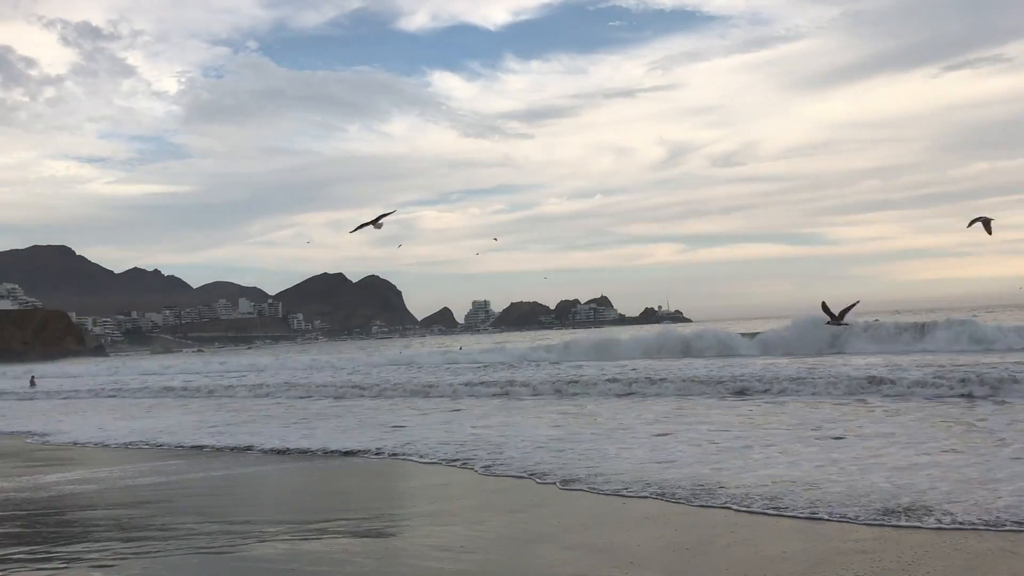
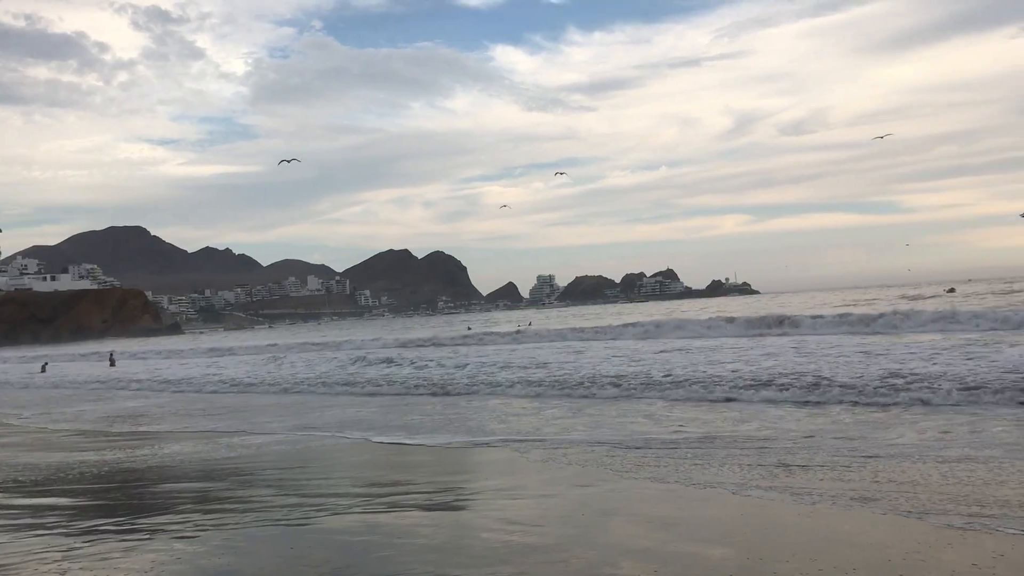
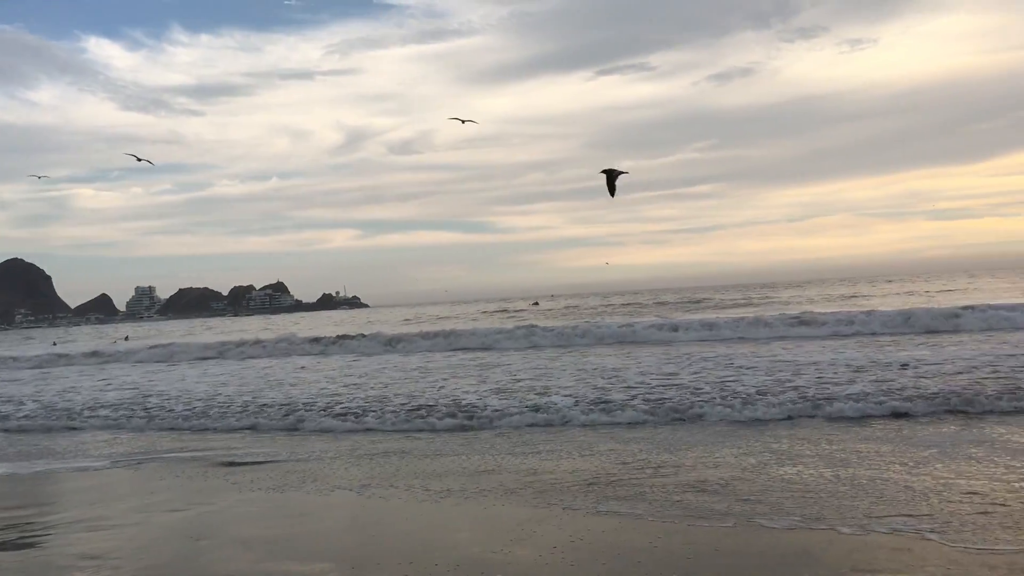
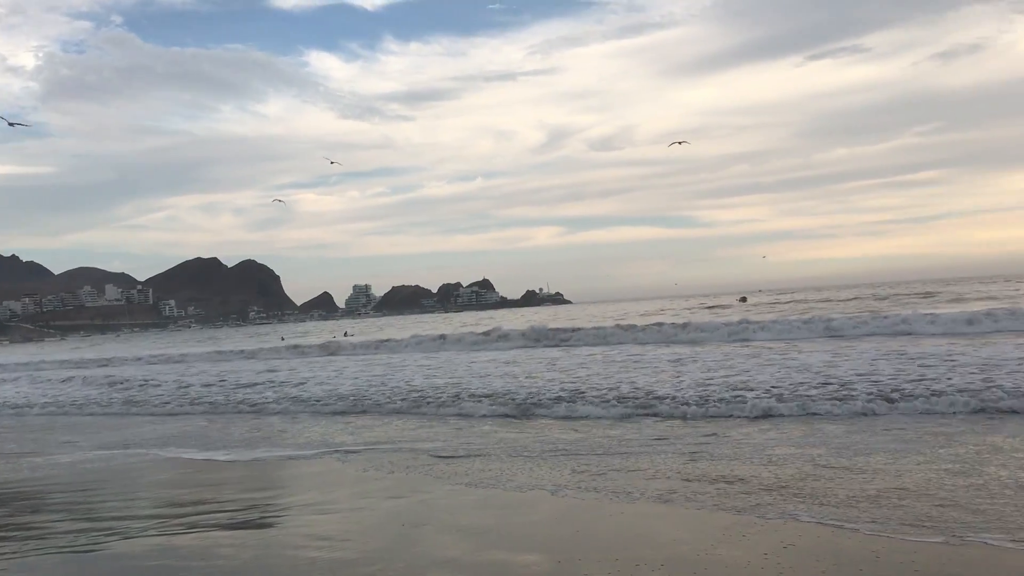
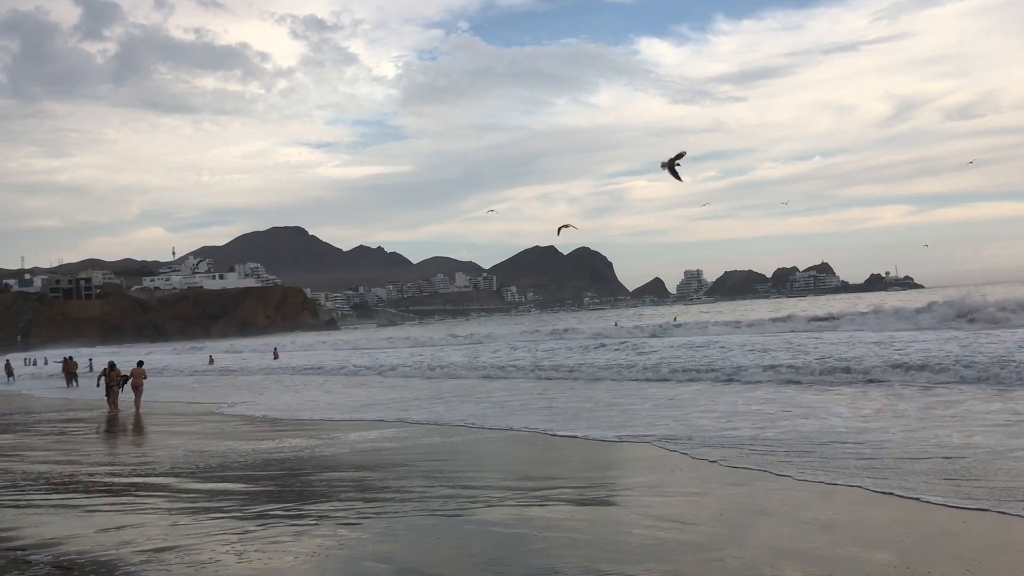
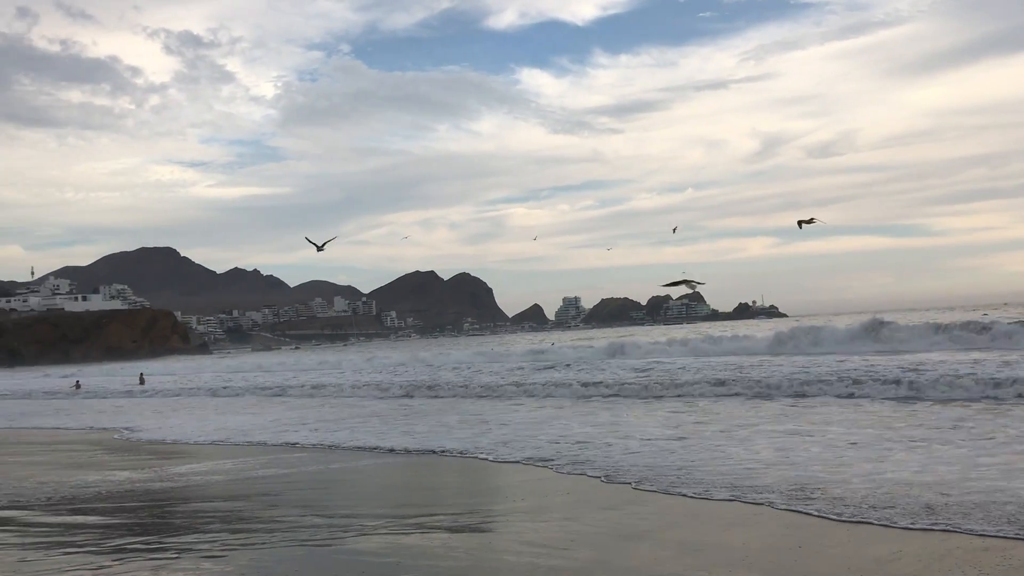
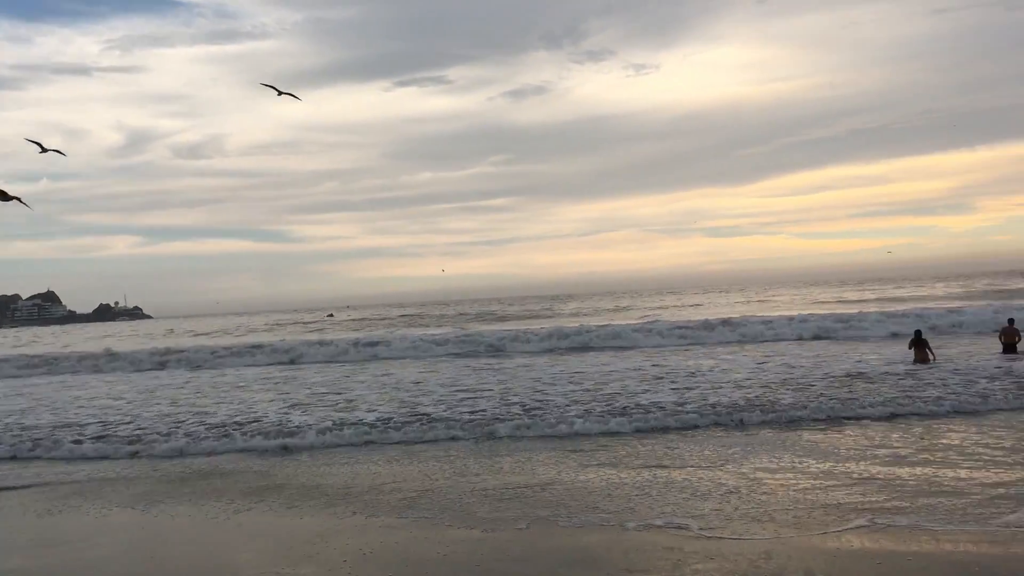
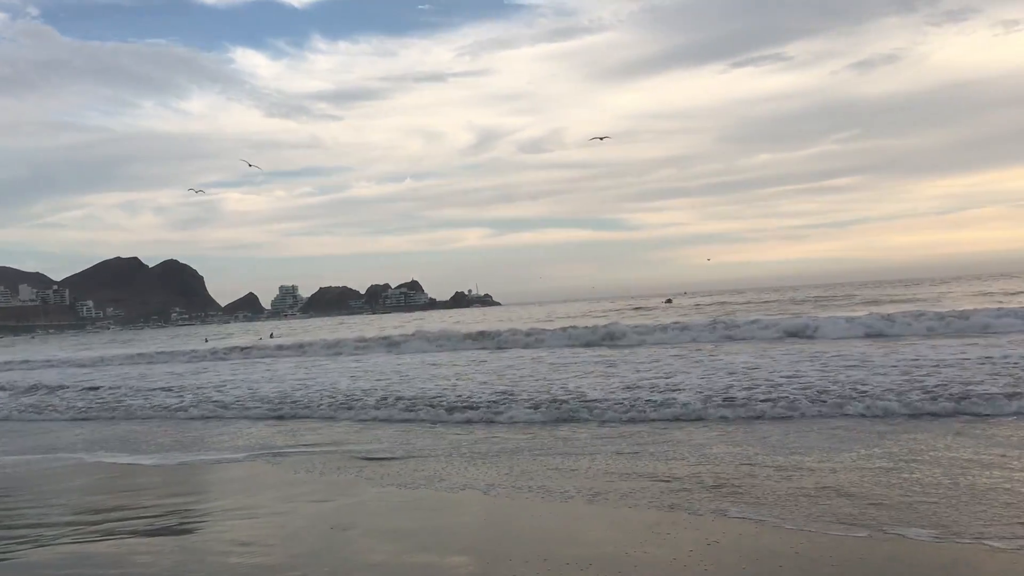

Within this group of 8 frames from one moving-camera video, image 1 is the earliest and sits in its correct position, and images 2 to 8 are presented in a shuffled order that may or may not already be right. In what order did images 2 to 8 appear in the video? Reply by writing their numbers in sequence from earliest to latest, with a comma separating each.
6, 5, 2, 4, 8, 3, 7
